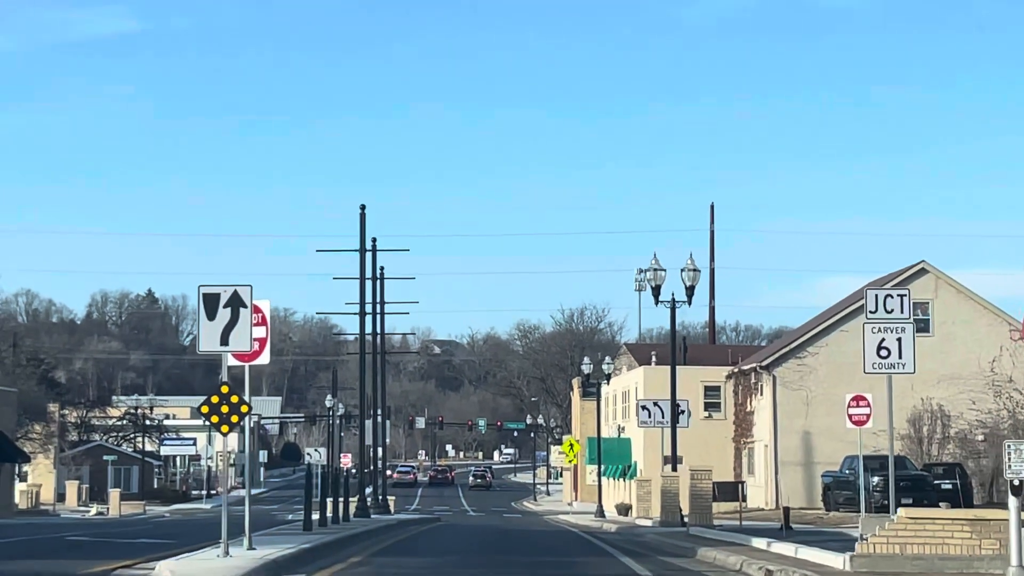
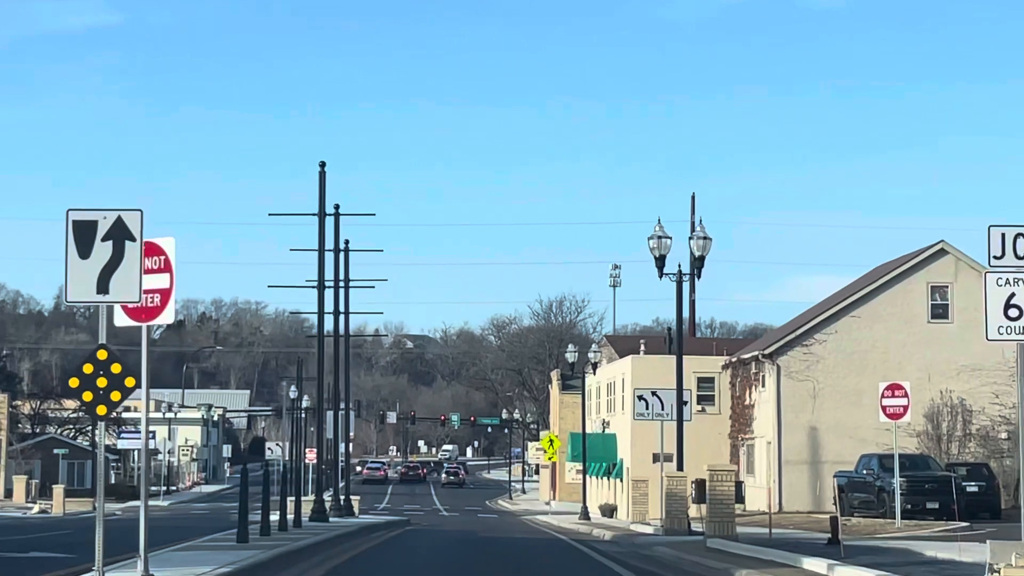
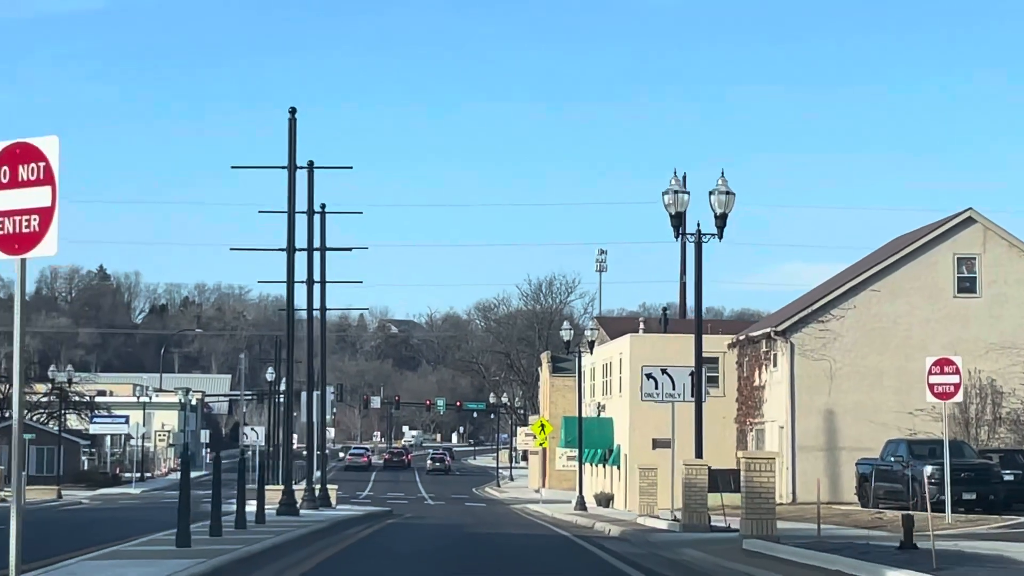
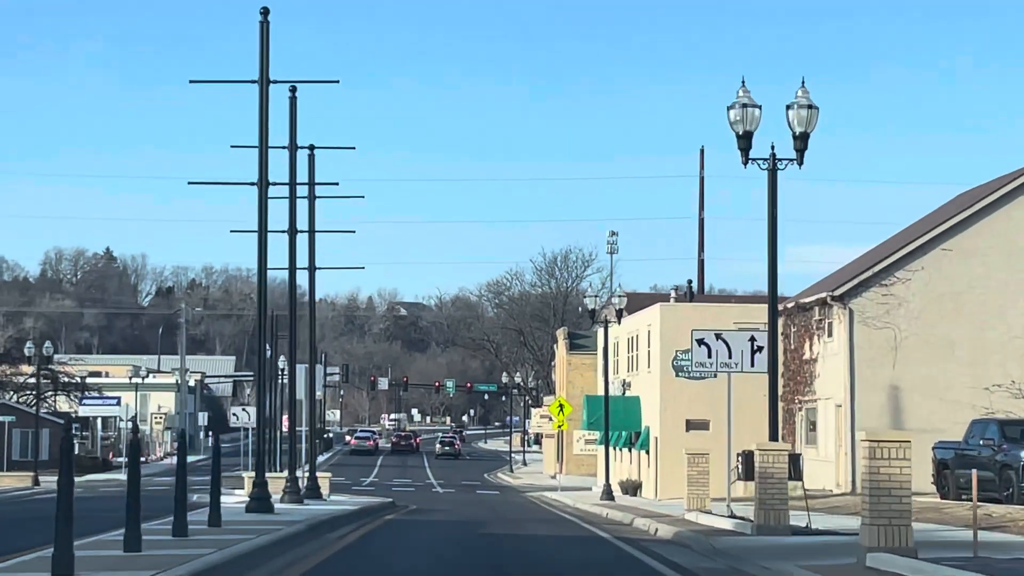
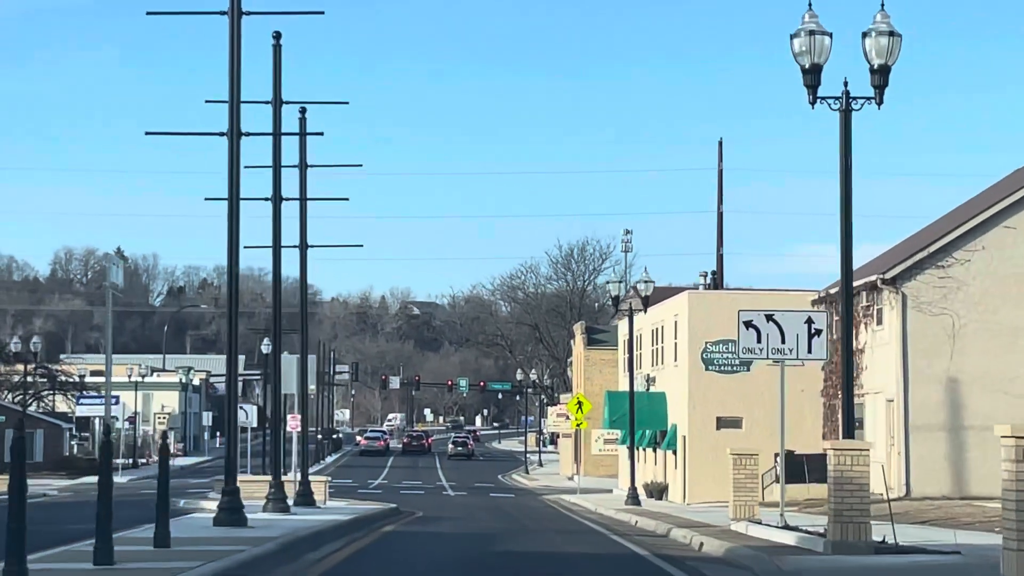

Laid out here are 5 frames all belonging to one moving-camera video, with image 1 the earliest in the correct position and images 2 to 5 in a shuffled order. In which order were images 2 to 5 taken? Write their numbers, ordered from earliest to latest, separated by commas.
2, 3, 4, 5
